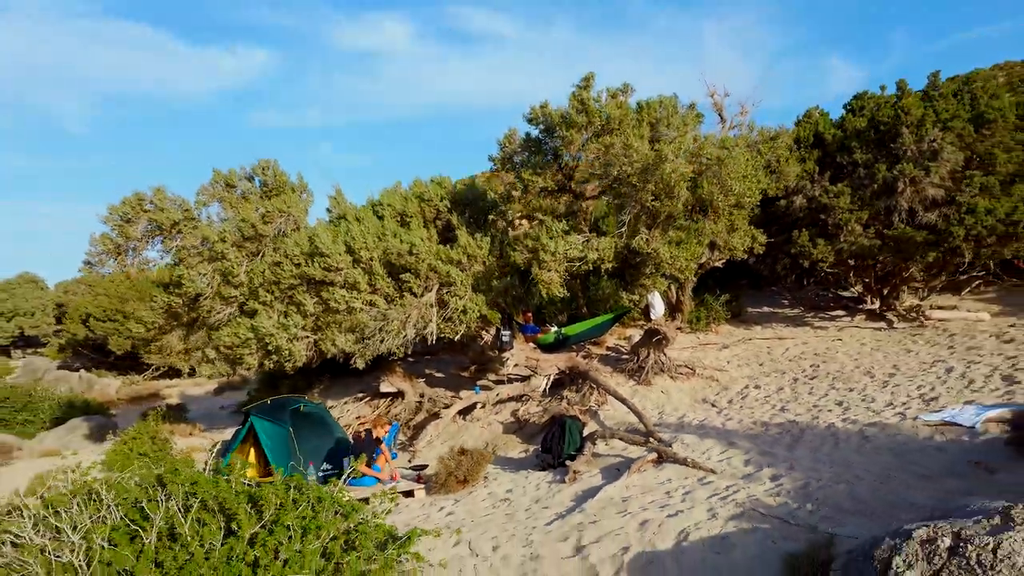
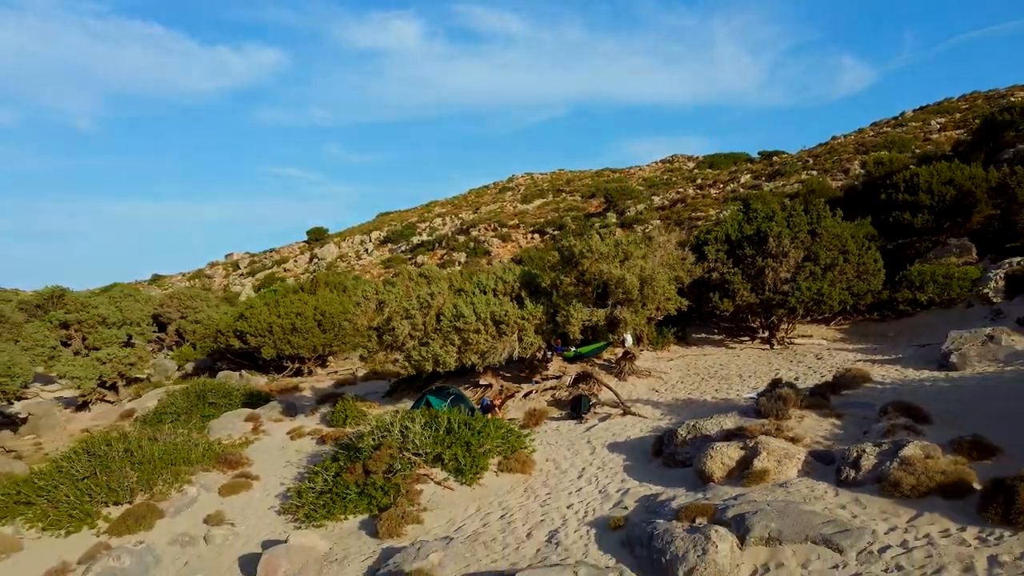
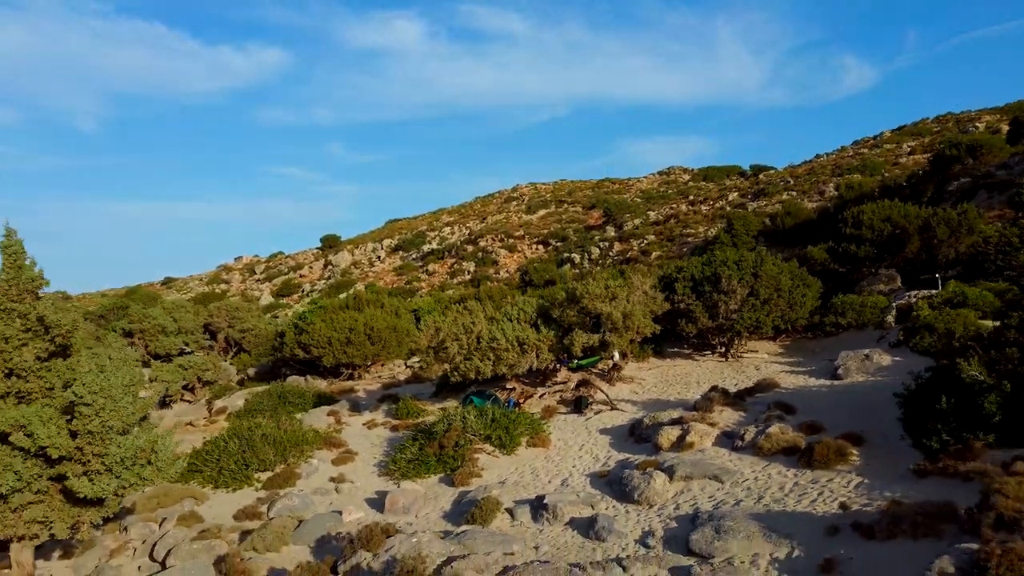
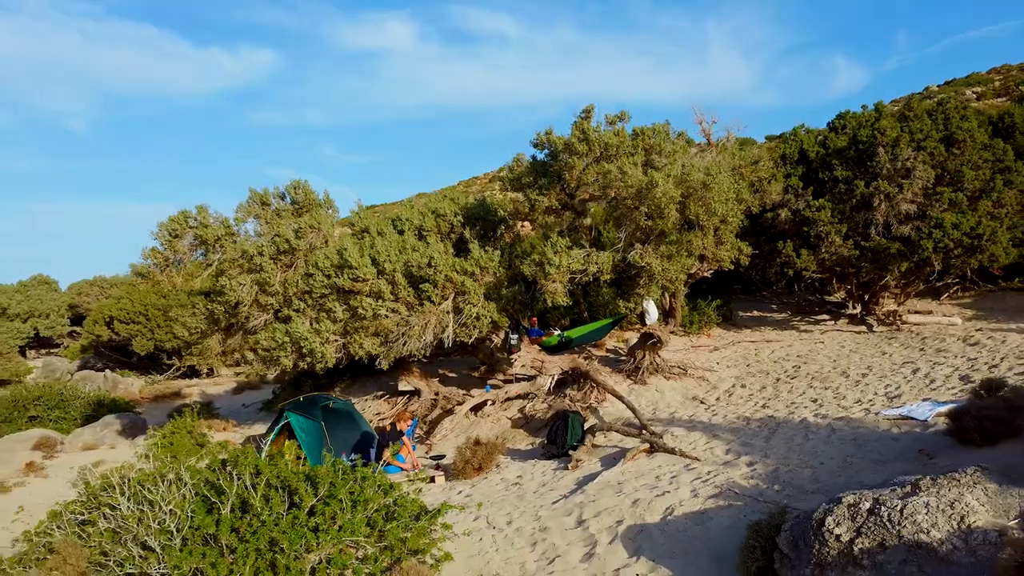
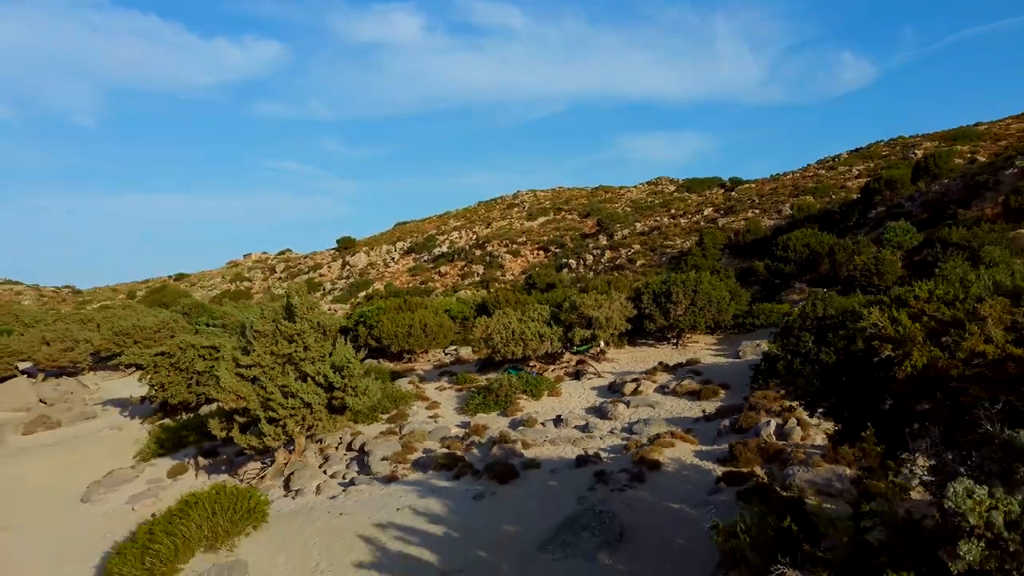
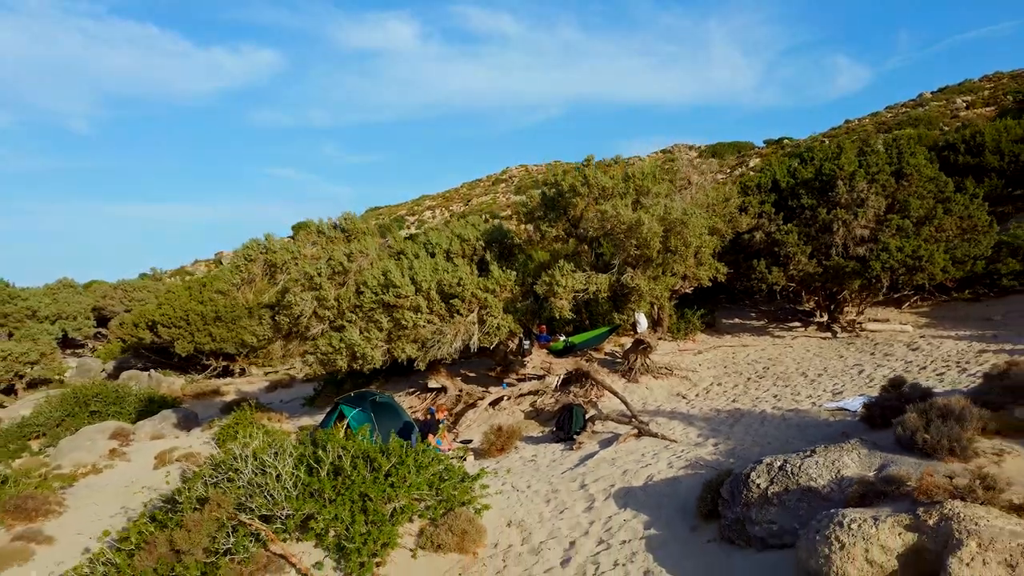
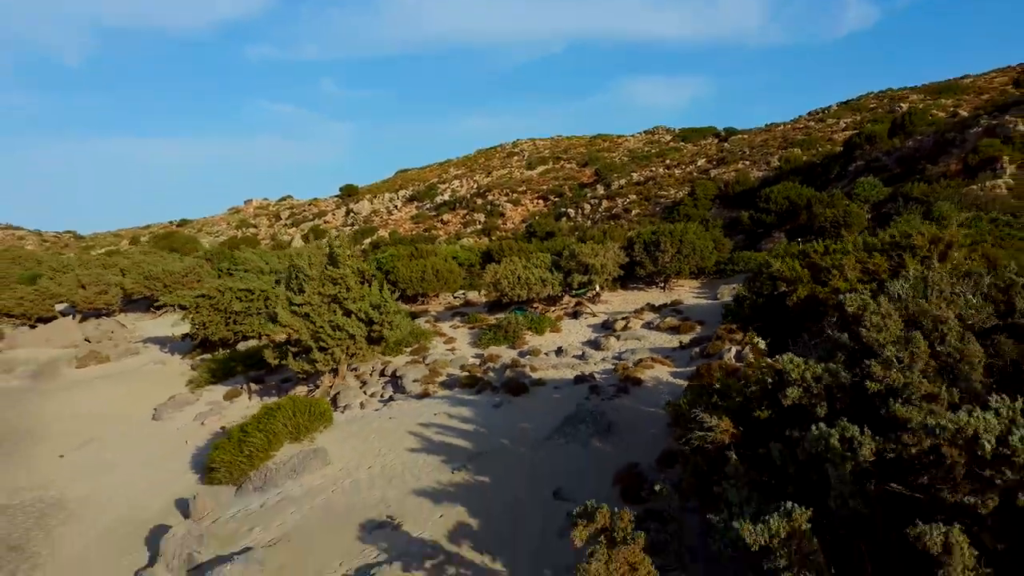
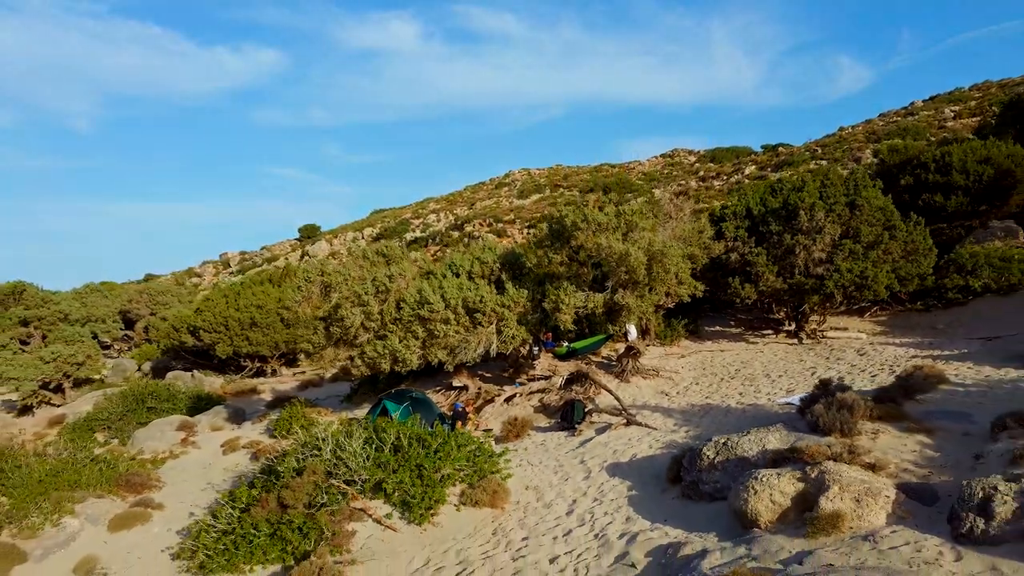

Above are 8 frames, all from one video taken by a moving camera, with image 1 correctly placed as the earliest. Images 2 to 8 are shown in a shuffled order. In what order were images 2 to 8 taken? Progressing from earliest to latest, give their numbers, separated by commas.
4, 6, 8, 2, 3, 5, 7
